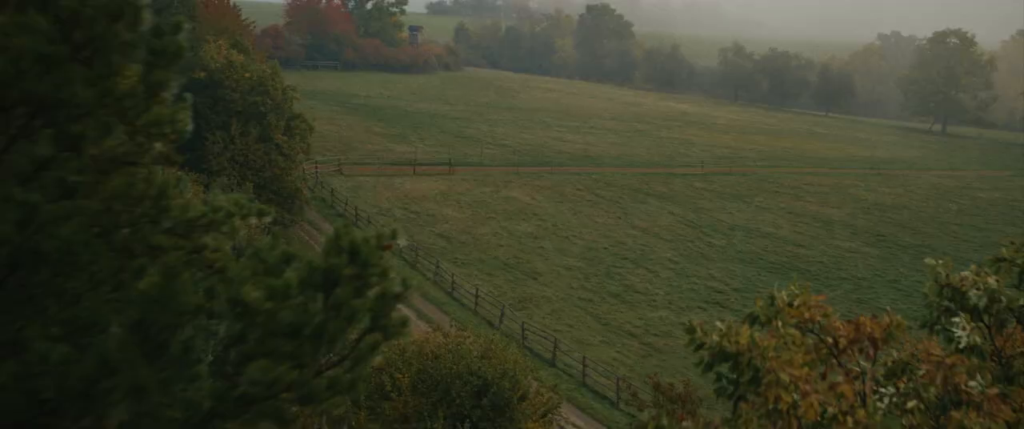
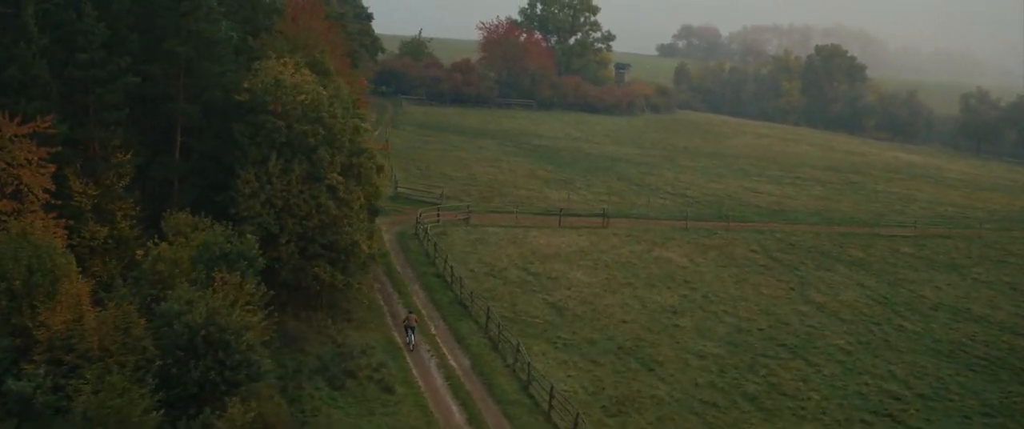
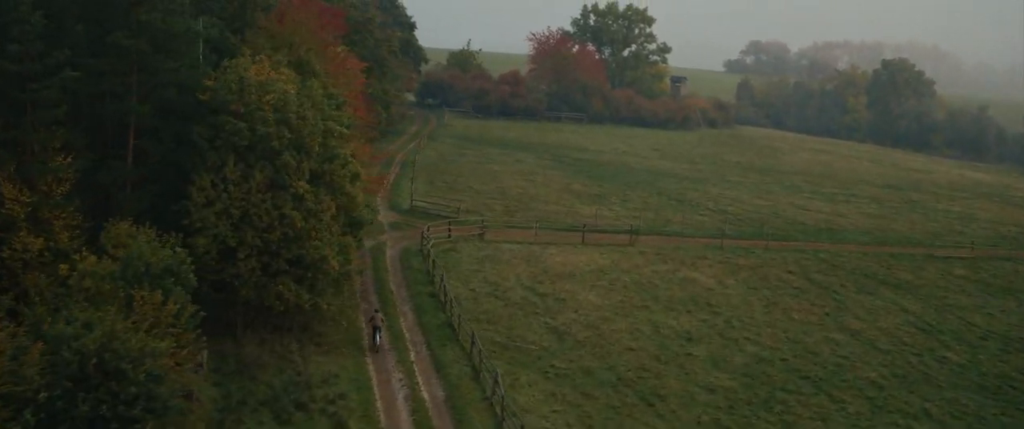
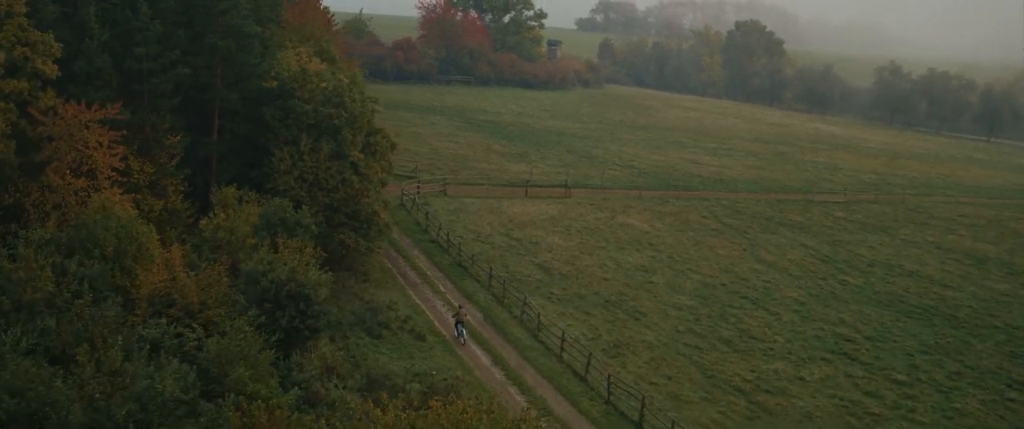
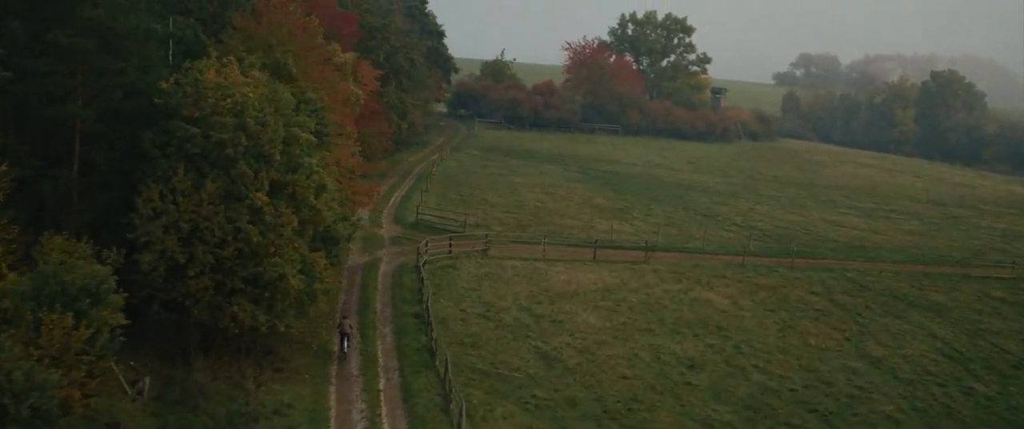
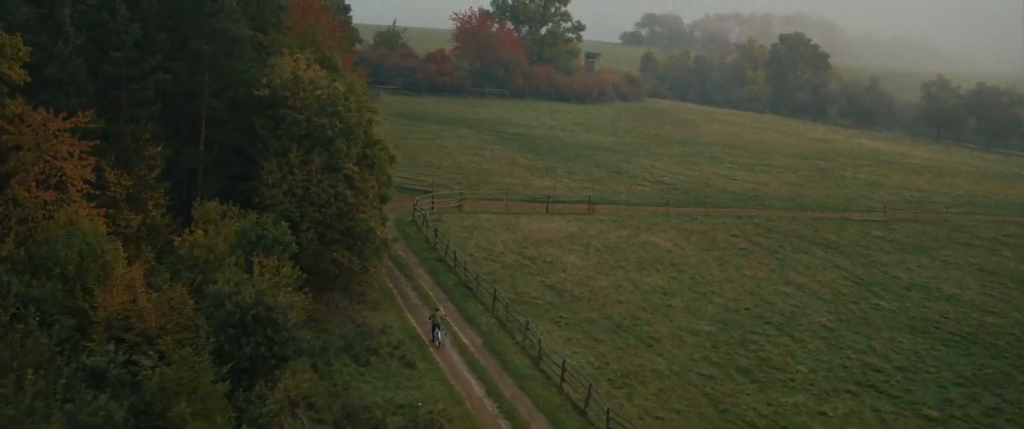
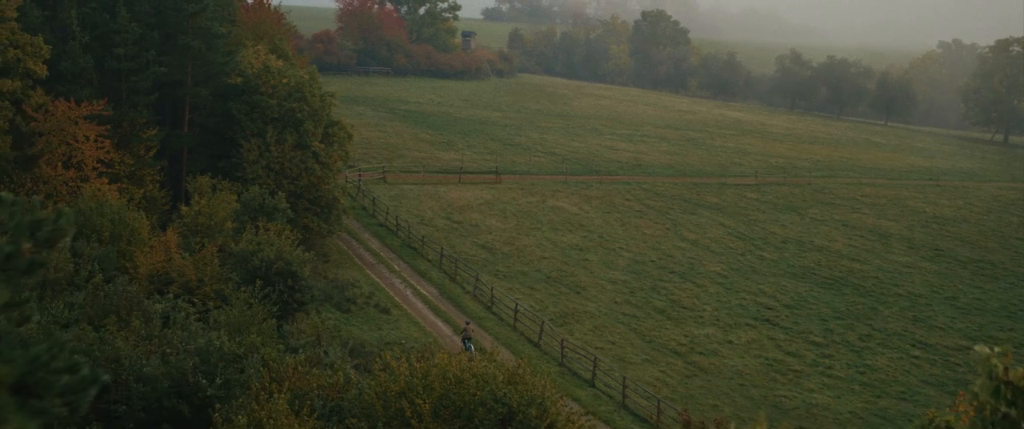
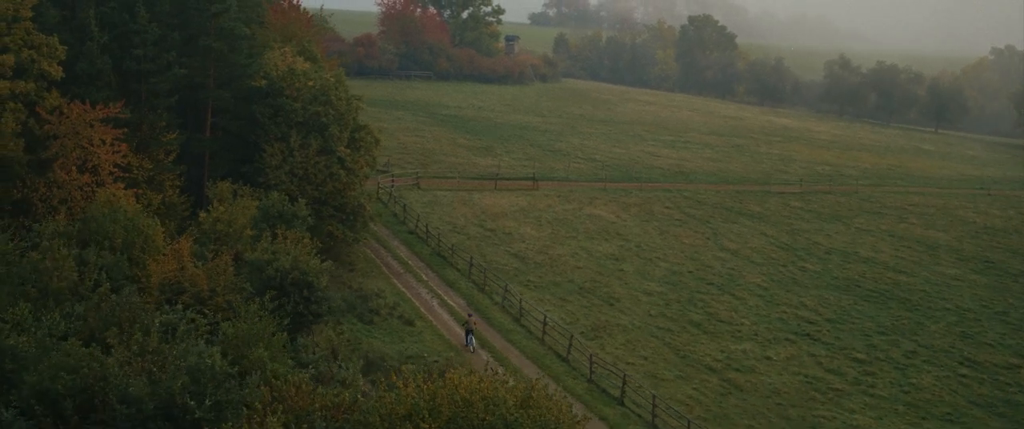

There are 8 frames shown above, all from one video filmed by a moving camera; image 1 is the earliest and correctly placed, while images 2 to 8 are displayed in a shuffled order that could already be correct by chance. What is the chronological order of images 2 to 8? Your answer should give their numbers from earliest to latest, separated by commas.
7, 8, 4, 6, 2, 3, 5
